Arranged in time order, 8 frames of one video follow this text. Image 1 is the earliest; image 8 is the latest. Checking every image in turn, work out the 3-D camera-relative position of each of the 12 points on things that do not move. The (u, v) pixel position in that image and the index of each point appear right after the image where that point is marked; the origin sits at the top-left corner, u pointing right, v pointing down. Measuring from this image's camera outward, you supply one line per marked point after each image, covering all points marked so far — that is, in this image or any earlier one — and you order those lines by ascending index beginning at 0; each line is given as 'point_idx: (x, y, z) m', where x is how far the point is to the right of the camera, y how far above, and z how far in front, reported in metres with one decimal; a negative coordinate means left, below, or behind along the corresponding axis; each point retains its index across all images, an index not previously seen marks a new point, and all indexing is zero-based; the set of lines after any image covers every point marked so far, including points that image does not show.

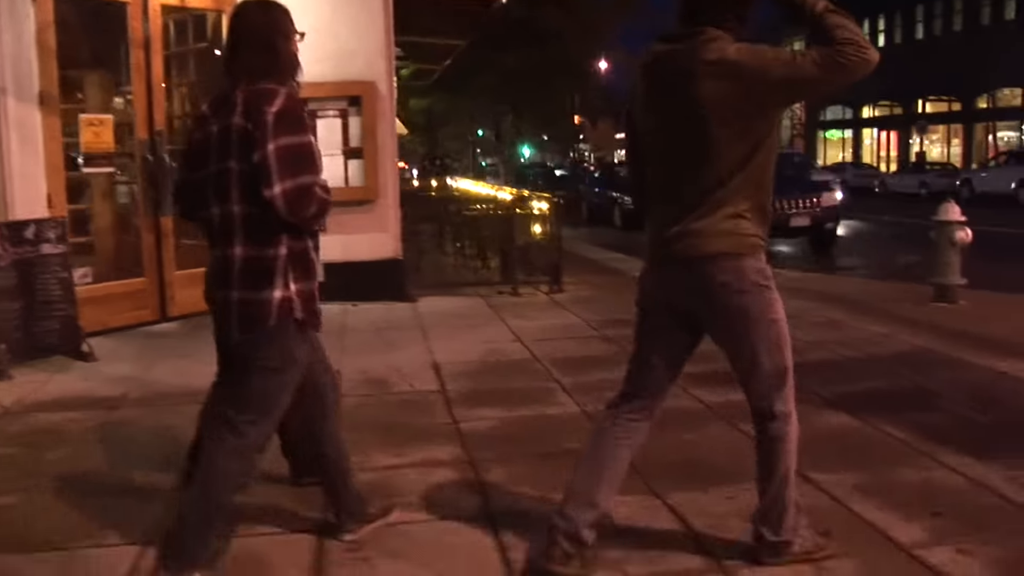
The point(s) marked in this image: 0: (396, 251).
0: (-1.3, +0.3, +9.9) m
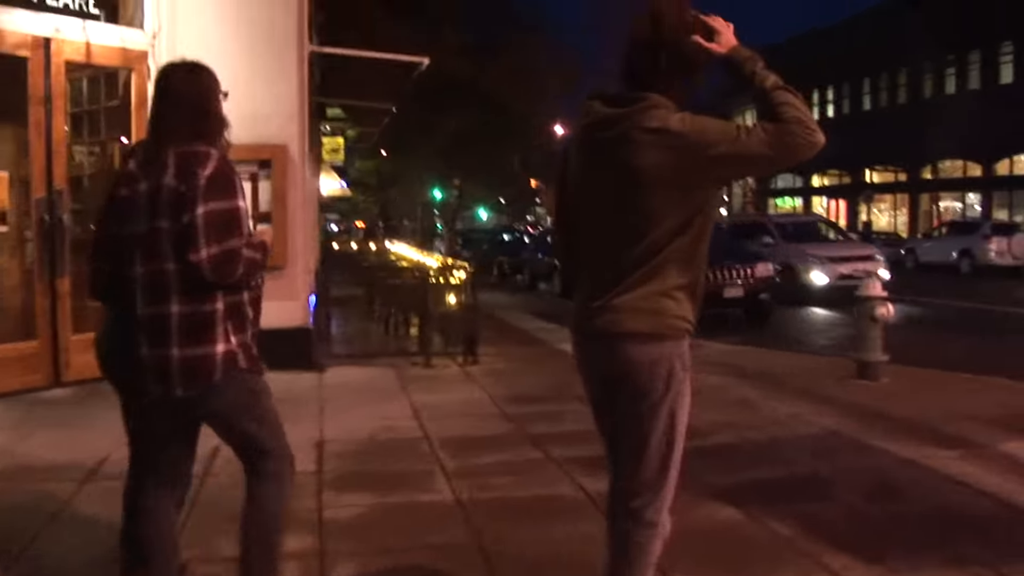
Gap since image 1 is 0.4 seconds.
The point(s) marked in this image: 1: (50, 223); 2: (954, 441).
0: (-1.9, -0.3, +9.3) m
1: (-3.8, +0.5, +8.0) m
2: (+3.0, -1.1, +6.7) m
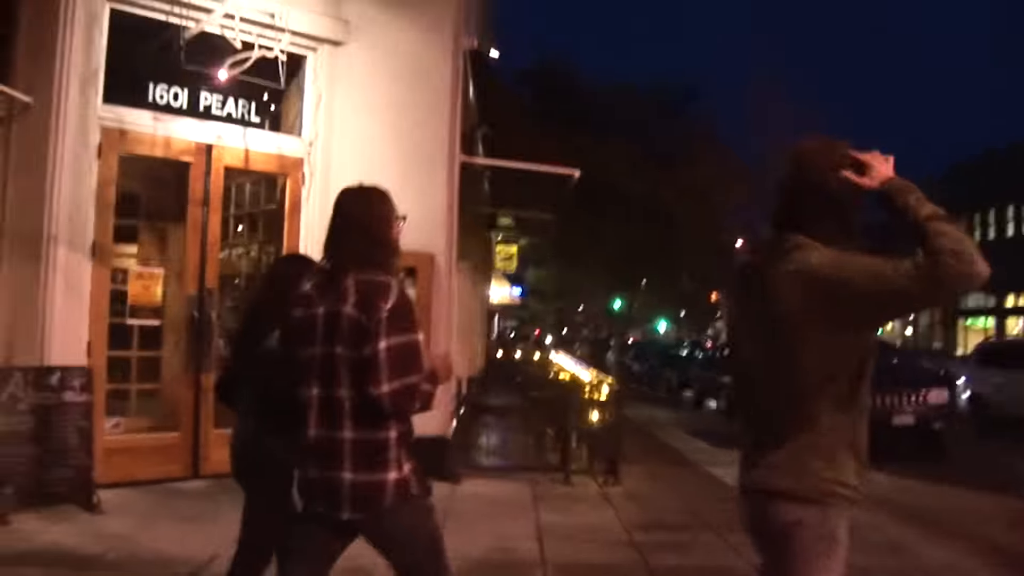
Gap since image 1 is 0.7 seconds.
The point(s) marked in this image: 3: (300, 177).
0: (-0.6, -1.3, +9.2) m
1: (-2.7, -0.3, +8.3) m
2: (+3.6, -1.9, +5.5) m
3: (-2.0, +1.0, +9.1) m
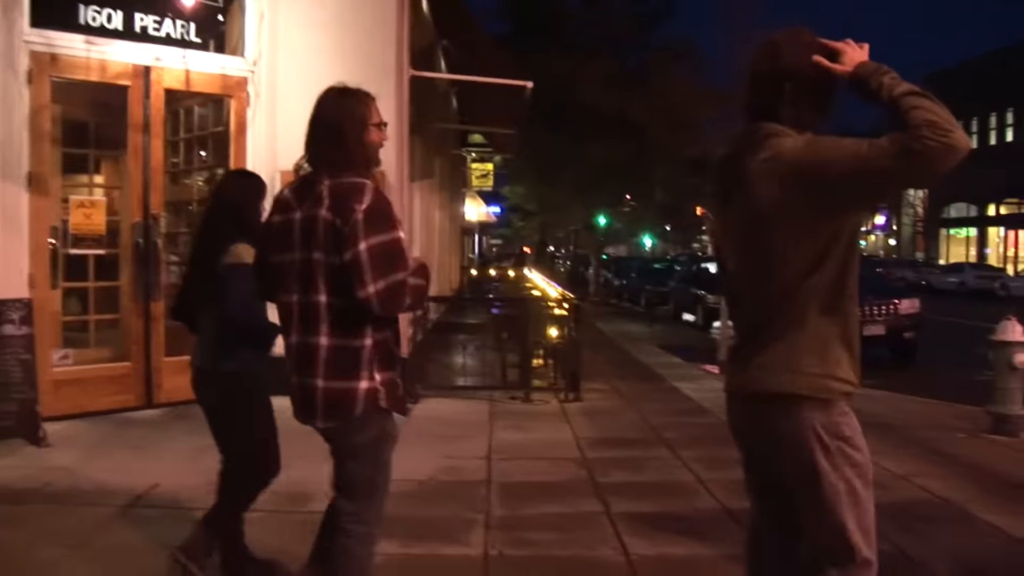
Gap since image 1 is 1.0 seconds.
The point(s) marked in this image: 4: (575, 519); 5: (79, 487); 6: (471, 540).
0: (-1.0, -0.6, +9.1) m
1: (-3.1, +0.3, +8.1) m
2: (+3.3, -1.4, +5.6) m
3: (-2.4, +1.7, +8.8) m
4: (+0.4, -1.3, +5.5) m
5: (-2.7, -1.3, +6.2) m
6: (-0.2, -1.3, +5.2) m
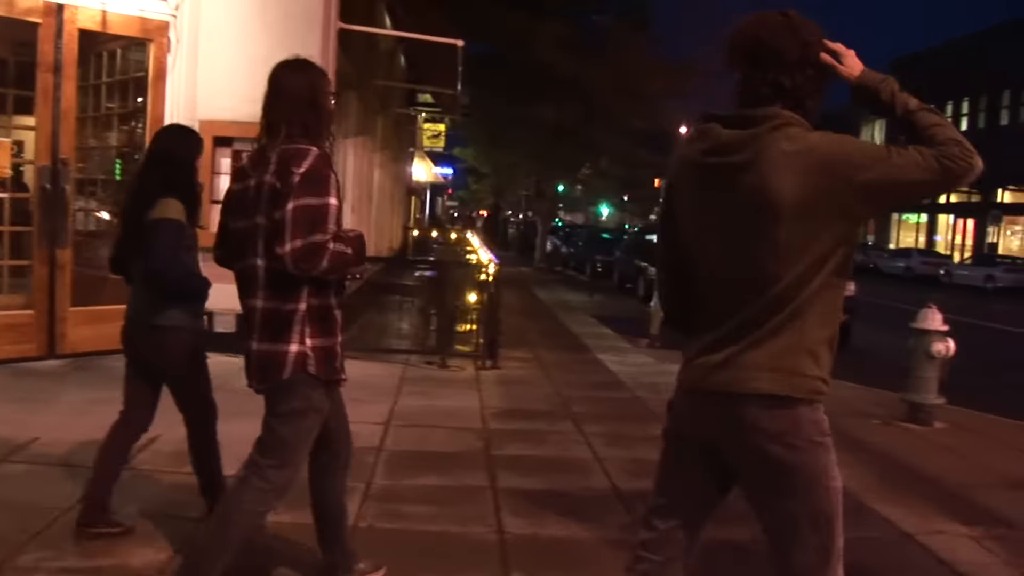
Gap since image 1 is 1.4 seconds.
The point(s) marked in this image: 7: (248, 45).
0: (-1.7, -0.2, +8.9) m
1: (-3.7, +0.8, +7.9) m
2: (+2.6, -1.3, +5.6) m
3: (-3.0, +2.1, +8.5) m
4: (-0.3, -1.1, +5.4) m
5: (-3.4, -0.9, +6.0) m
6: (-0.9, -1.1, +5.1) m
7: (-2.4, +2.2, +8.7) m
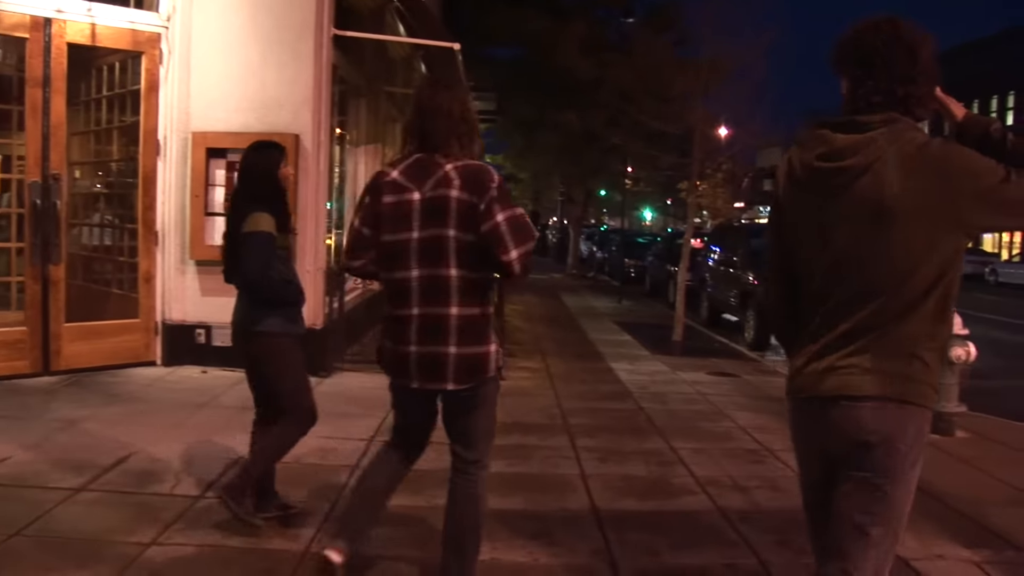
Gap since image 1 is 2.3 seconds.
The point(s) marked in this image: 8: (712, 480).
0: (-1.7, -0.3, +8.7) m
1: (-3.8, +0.6, +7.8) m
2: (+2.5, -1.3, +5.1) m
3: (-3.0, +2.0, +8.4) m
4: (-0.5, -1.2, +5.2) m
5: (-3.5, -1.0, +5.9) m
6: (-1.0, -1.2, +4.8) m
7: (-2.4, +2.0, +8.6) m
8: (+1.2, -1.2, +6.1) m
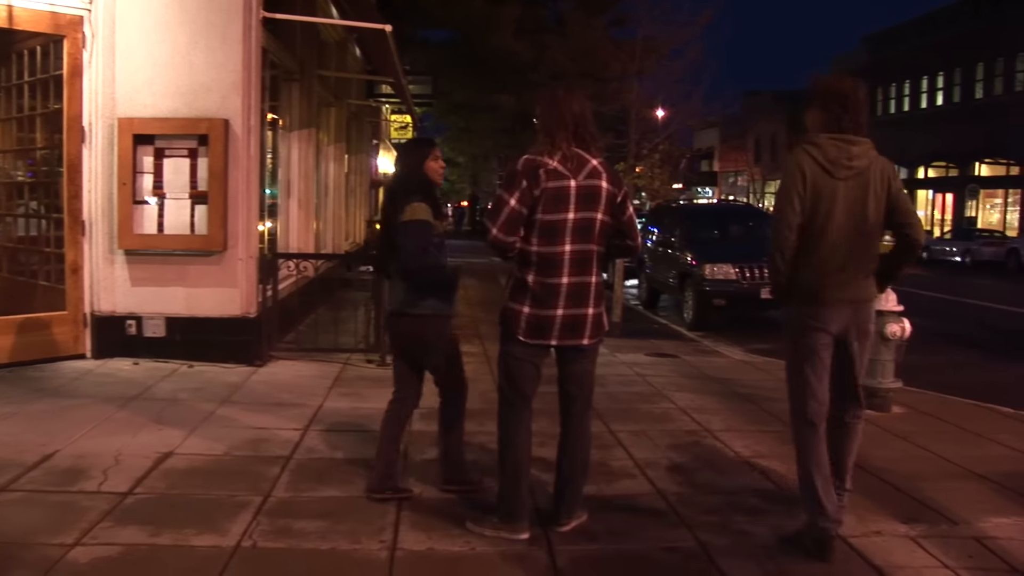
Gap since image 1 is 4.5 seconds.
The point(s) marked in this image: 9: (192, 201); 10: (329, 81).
0: (-2.3, -0.2, +8.6) m
1: (-4.3, +0.7, +7.5) m
2: (+2.1, -1.2, +5.3) m
3: (-3.6, +2.1, +8.1) m
4: (-0.8, -1.1, +5.1) m
5: (-3.9, -1.0, +5.7) m
6: (-1.3, -1.2, +4.8) m
7: (-2.9, +2.1, +8.4) m
8: (+0.9, -1.1, +6.1) m
9: (-2.8, +0.7, +8.4) m
10: (-2.6, +2.9, +13.8) m
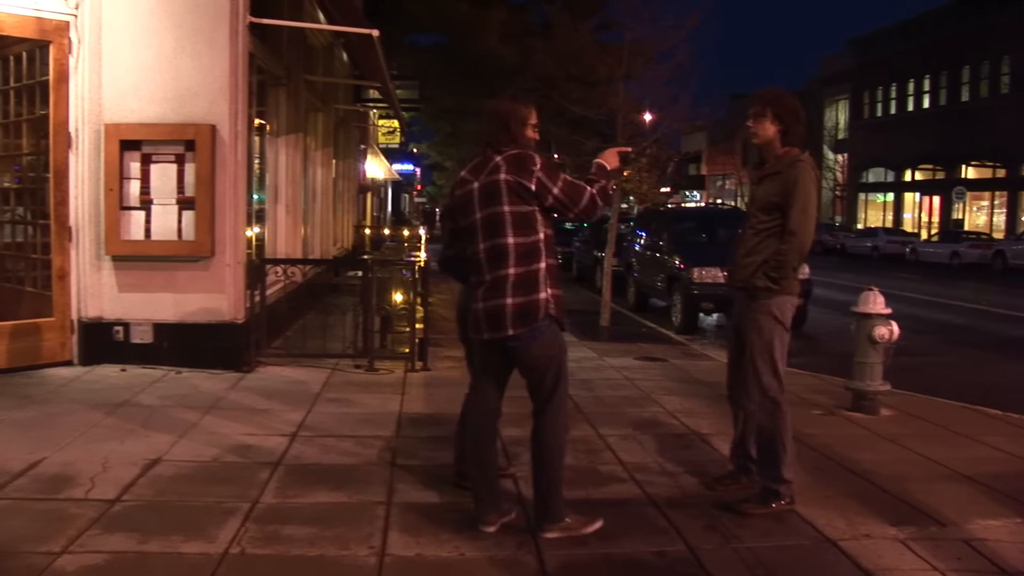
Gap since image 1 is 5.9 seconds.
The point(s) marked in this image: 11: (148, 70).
0: (-2.4, -0.2, +8.6) m
1: (-4.4, +0.6, +7.5) m
2: (+2.1, -1.2, +5.3) m
3: (-3.7, +2.0, +8.1) m
4: (-0.8, -1.2, +5.1) m
5: (-3.9, -1.0, +5.6) m
6: (-1.4, -1.2, +4.7) m
7: (-3.1, +2.1, +8.3) m
8: (+0.8, -1.1, +6.1) m
9: (-2.9, +0.7, +8.4) m
10: (-2.7, +2.8, +13.8) m
11: (-3.1, +1.8, +8.3) m
